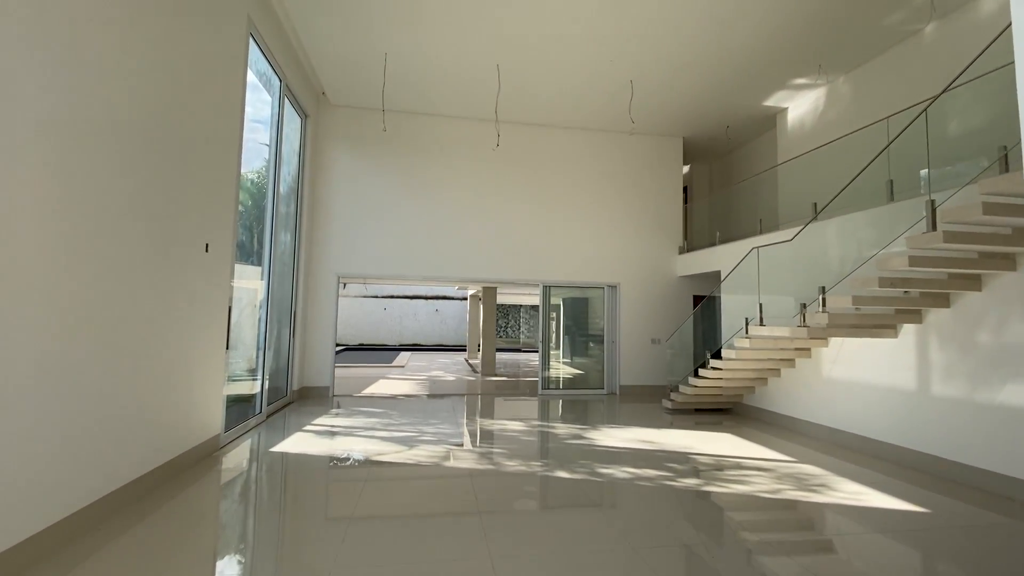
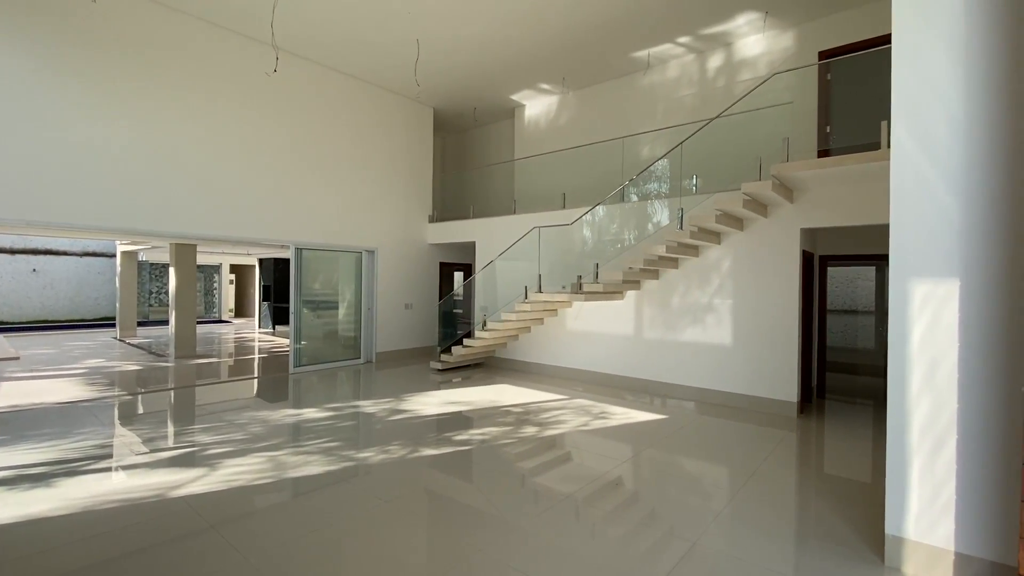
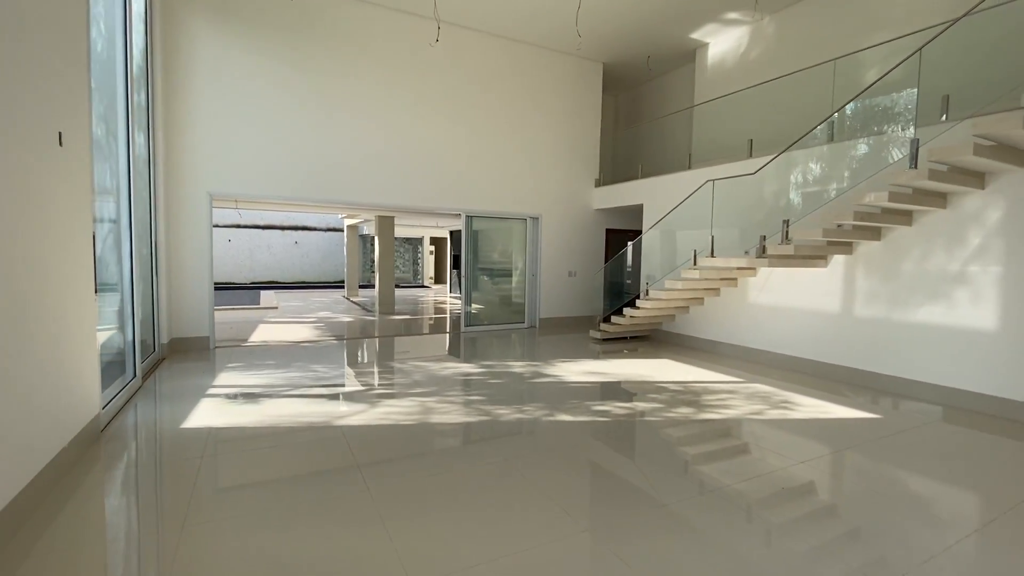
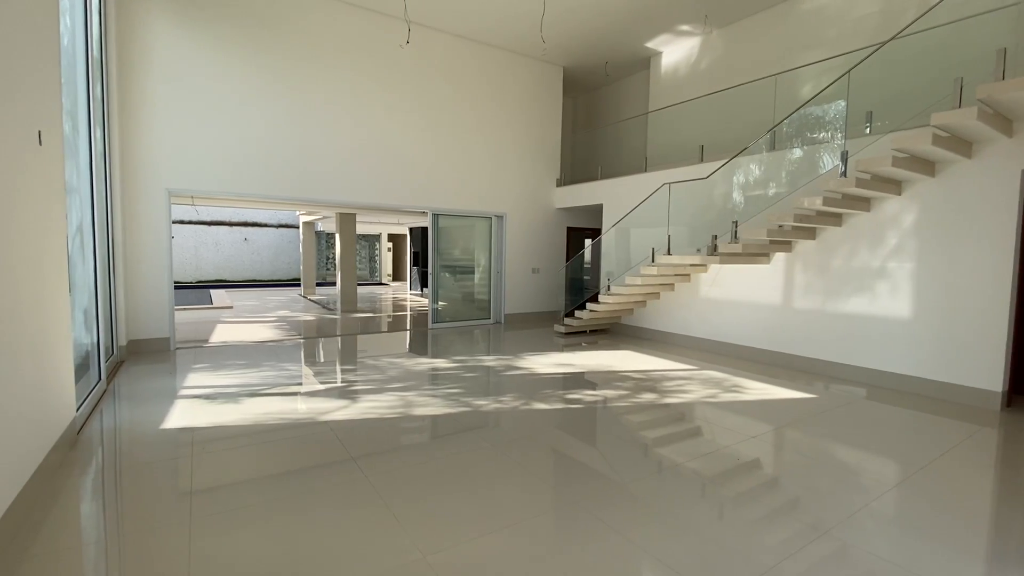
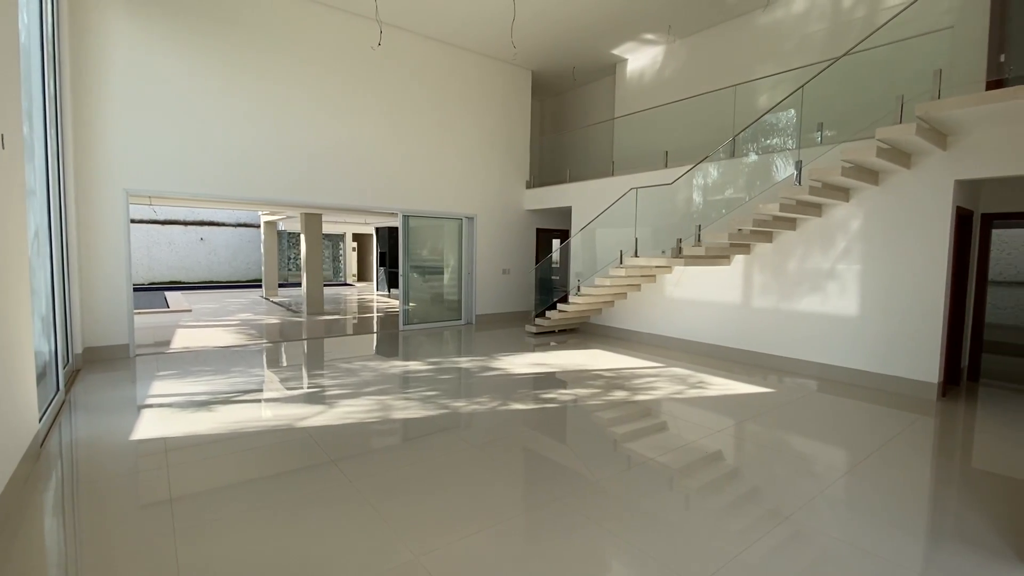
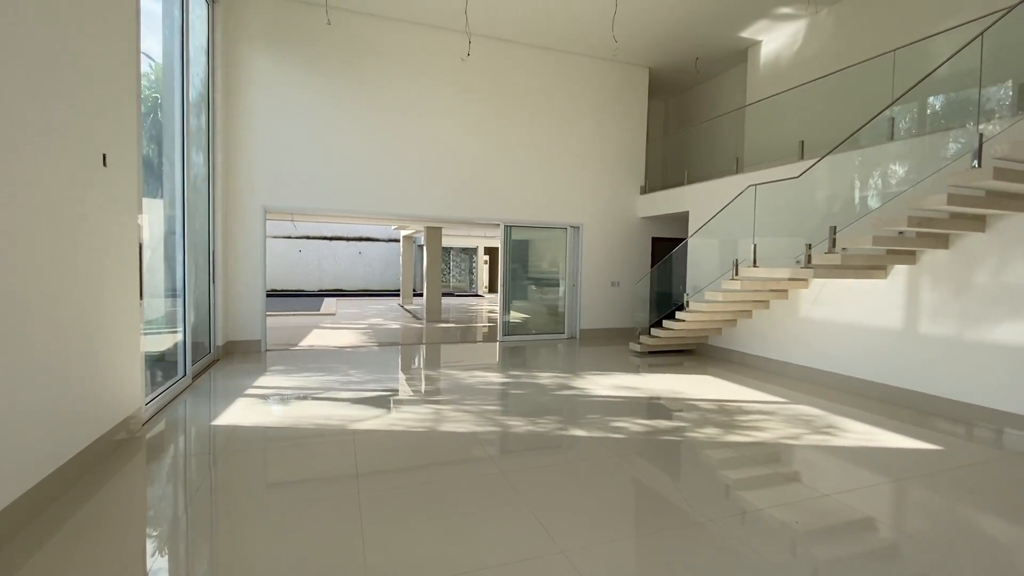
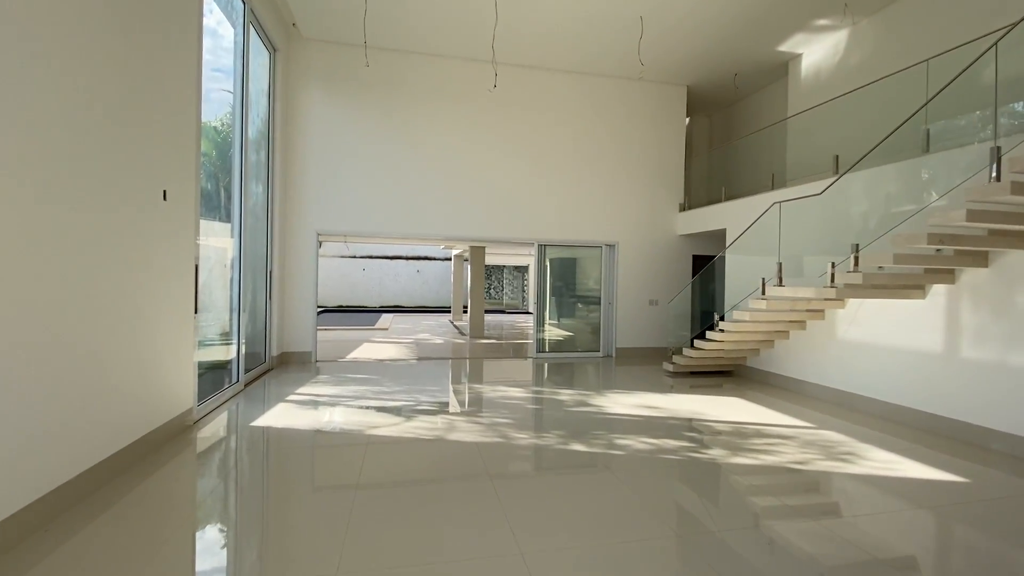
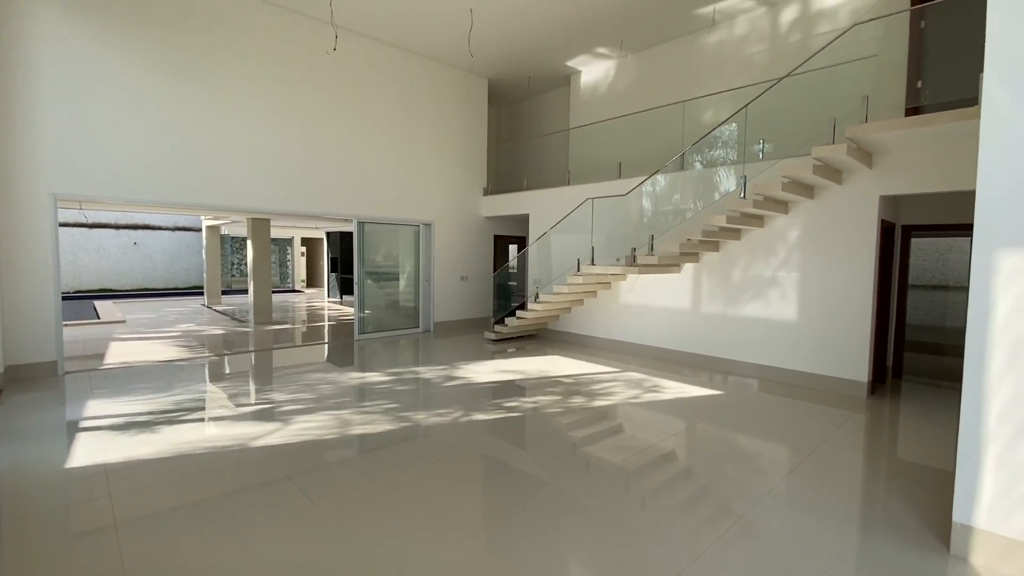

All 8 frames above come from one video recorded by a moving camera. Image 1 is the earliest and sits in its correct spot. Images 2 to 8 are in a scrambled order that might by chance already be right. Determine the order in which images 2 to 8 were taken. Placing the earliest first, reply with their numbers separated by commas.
7, 6, 3, 4, 5, 8, 2
